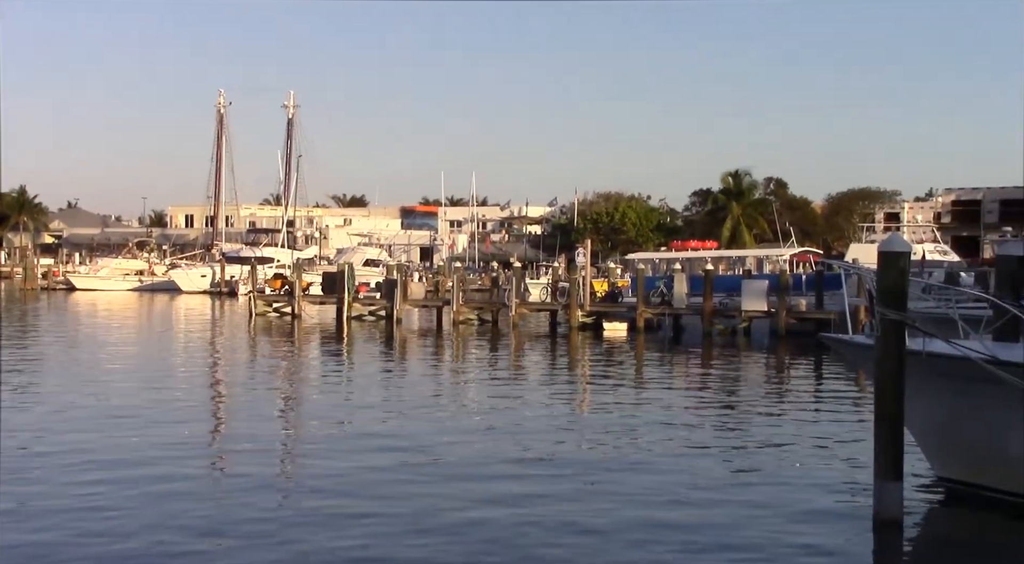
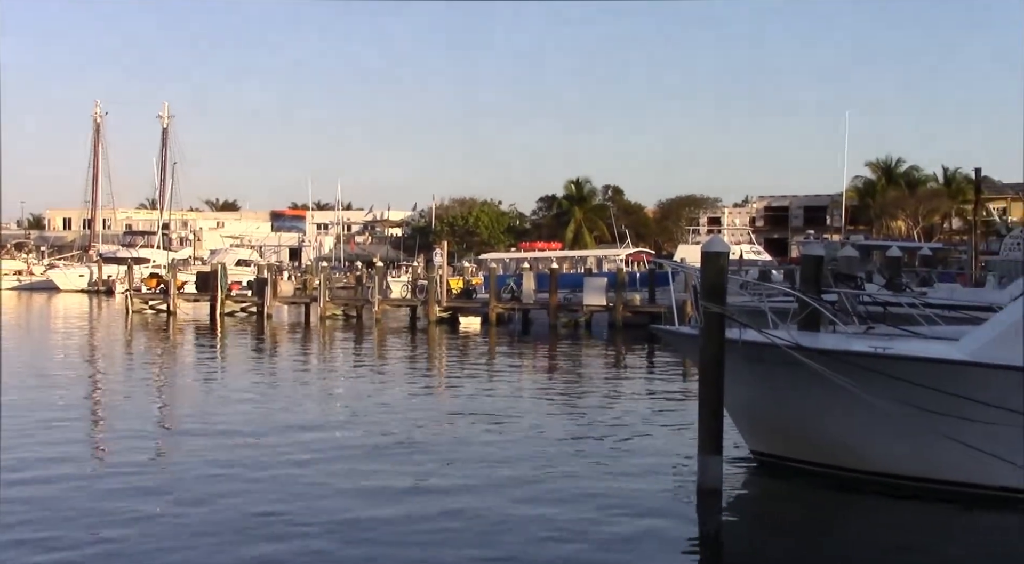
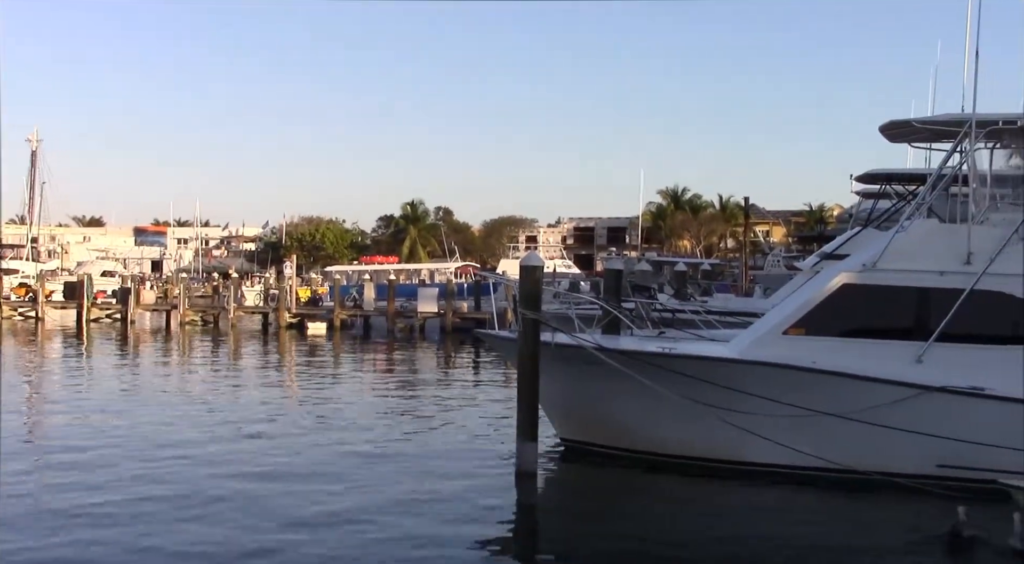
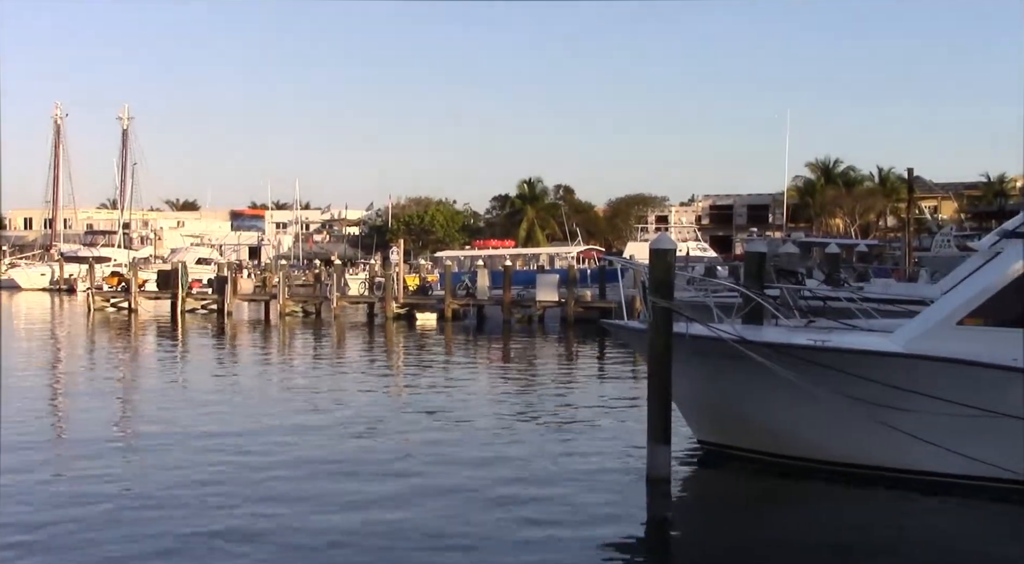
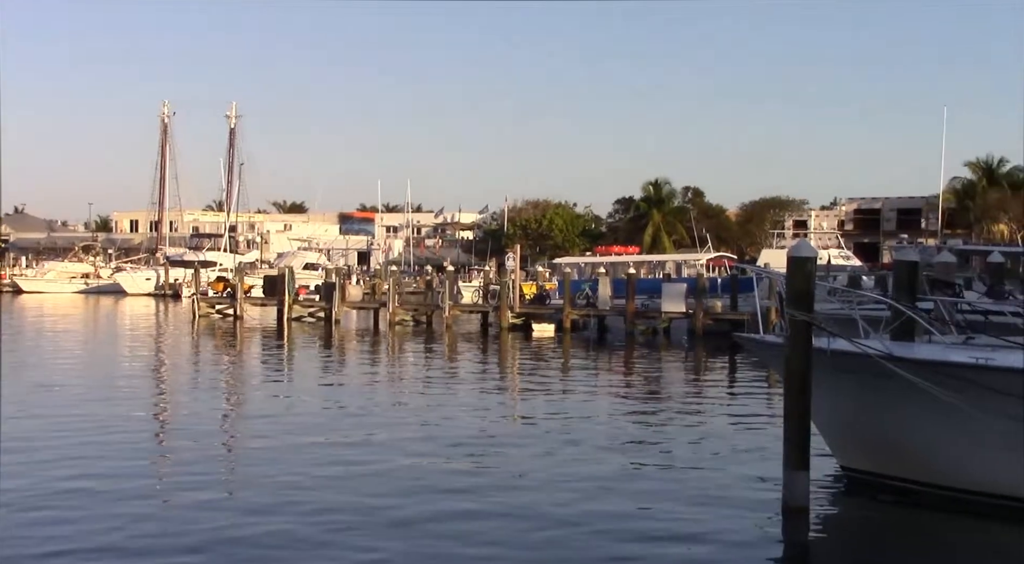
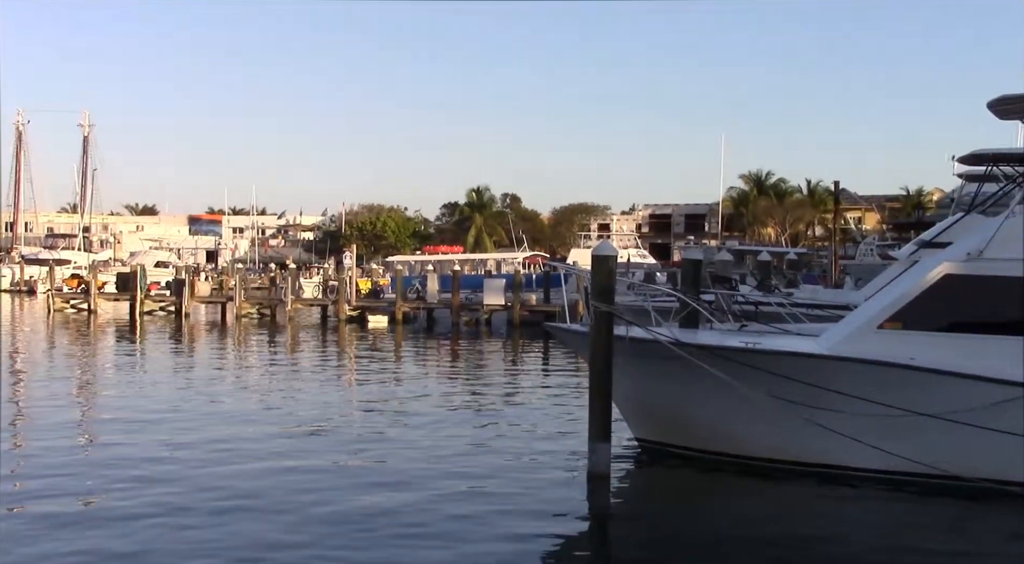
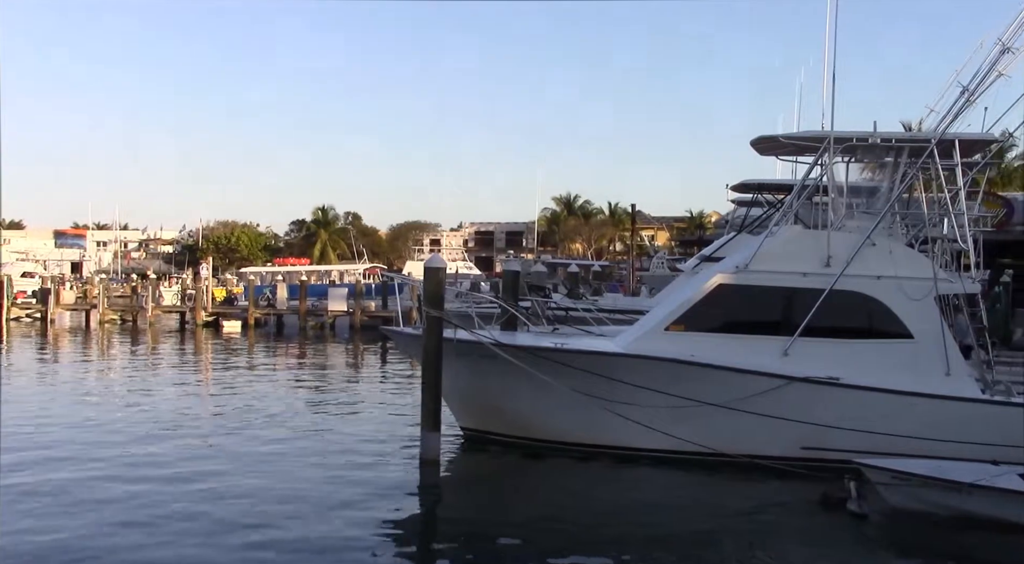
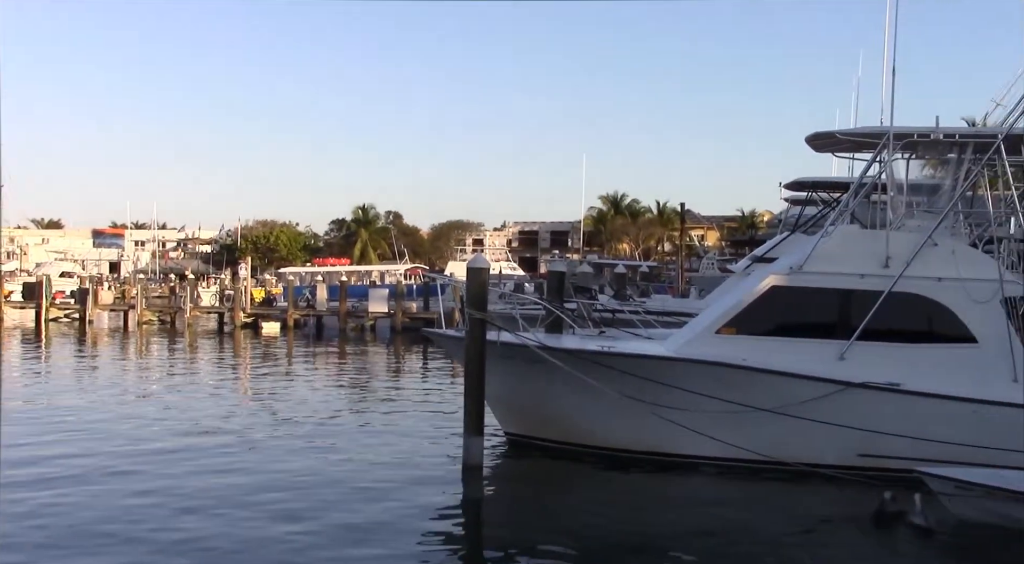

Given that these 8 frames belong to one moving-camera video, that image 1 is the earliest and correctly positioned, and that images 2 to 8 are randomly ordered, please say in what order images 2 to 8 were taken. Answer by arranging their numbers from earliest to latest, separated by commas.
5, 2, 4, 6, 3, 8, 7
